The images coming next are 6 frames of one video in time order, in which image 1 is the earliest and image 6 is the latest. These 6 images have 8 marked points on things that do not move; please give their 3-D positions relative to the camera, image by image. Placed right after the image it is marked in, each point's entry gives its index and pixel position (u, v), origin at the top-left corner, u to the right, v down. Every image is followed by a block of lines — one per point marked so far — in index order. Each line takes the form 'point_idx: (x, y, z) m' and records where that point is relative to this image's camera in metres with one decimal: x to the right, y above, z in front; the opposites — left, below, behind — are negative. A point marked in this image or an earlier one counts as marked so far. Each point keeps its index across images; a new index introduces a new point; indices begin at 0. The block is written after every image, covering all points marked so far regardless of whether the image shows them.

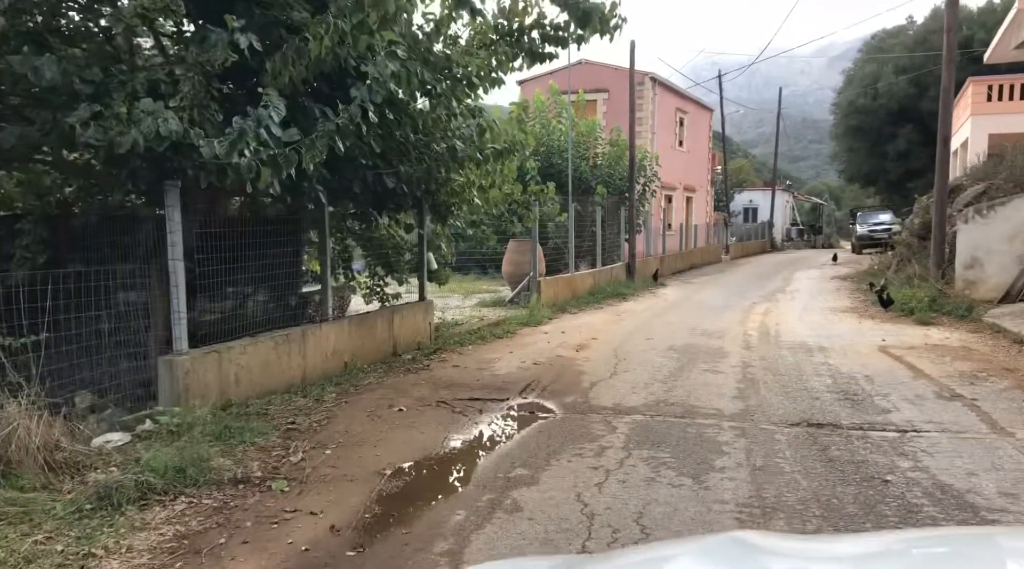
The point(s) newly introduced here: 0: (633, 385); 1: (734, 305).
0: (+1.1, -0.9, +7.1) m
1: (+4.0, -0.4, +14.0) m
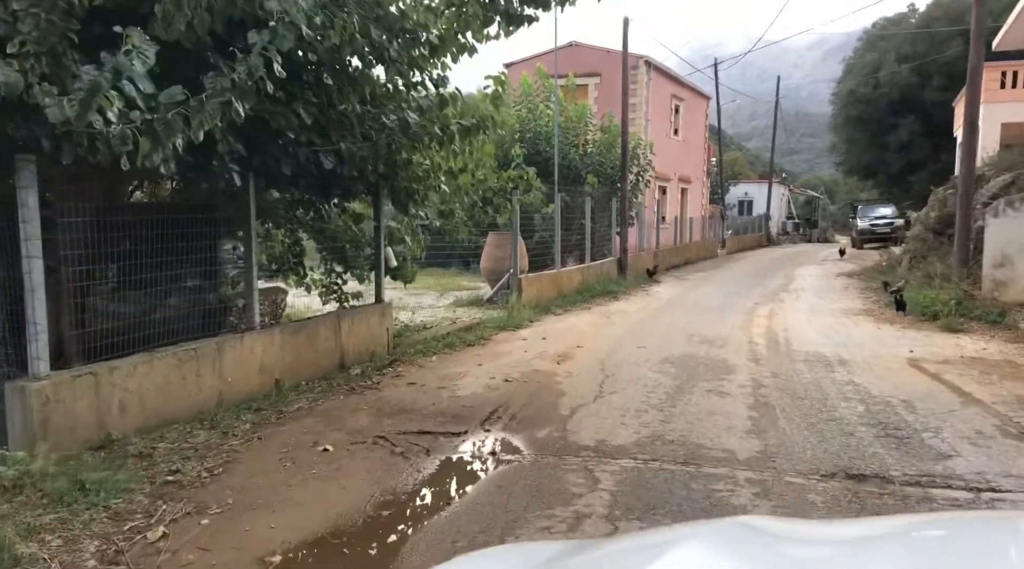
0: (+0.8, -1.0, +5.8) m
1: (+3.6, -0.4, +12.7) m
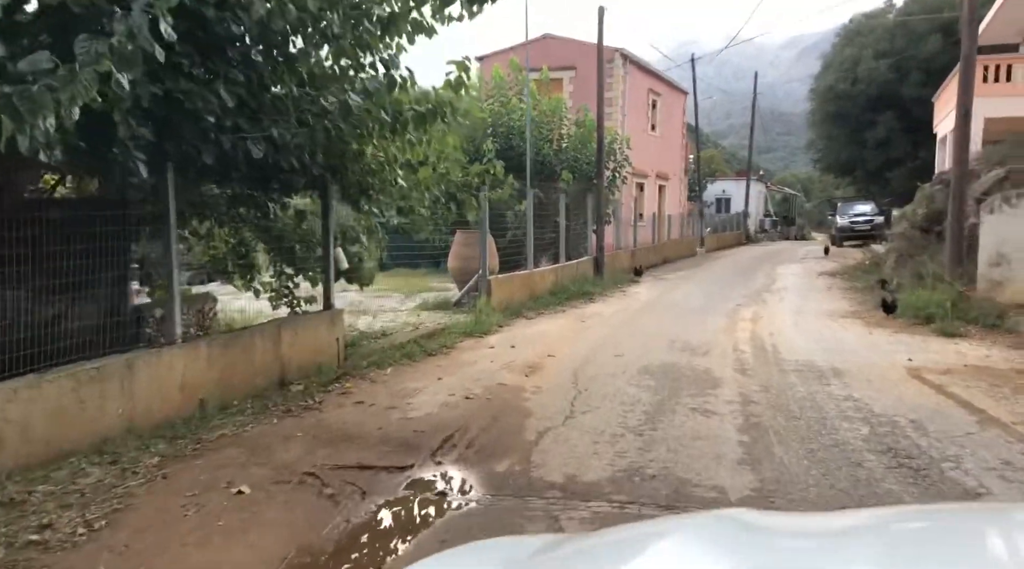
0: (+0.5, -1.0, +5.1) m
1: (+3.2, -0.4, +12.1) m
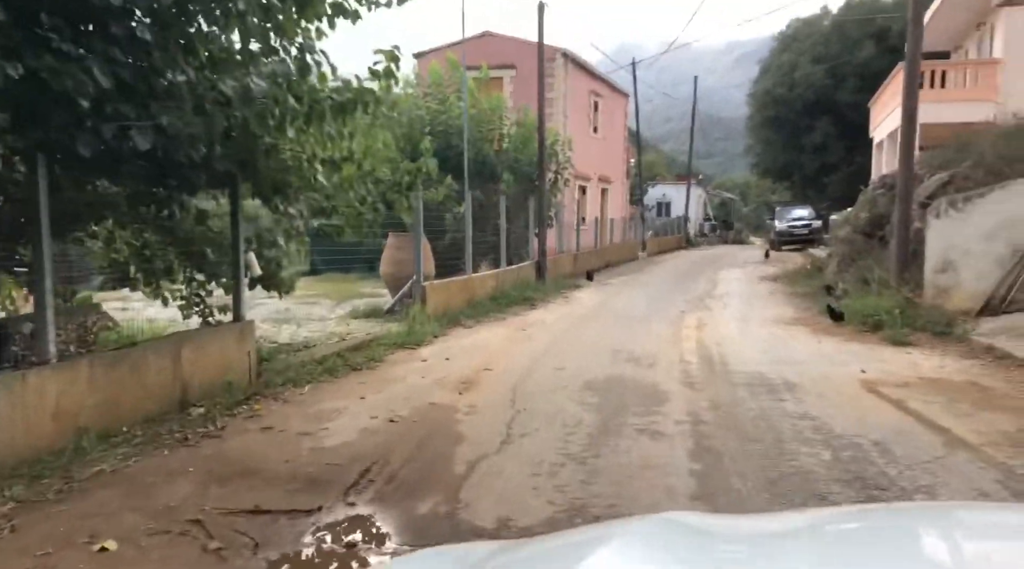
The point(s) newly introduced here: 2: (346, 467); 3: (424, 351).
0: (+0.1, -1.1, +4.5) m
1: (+2.2, -0.4, +11.7) m
2: (-1.0, -1.1, +4.6) m
3: (-1.0, -0.7, +8.6) m
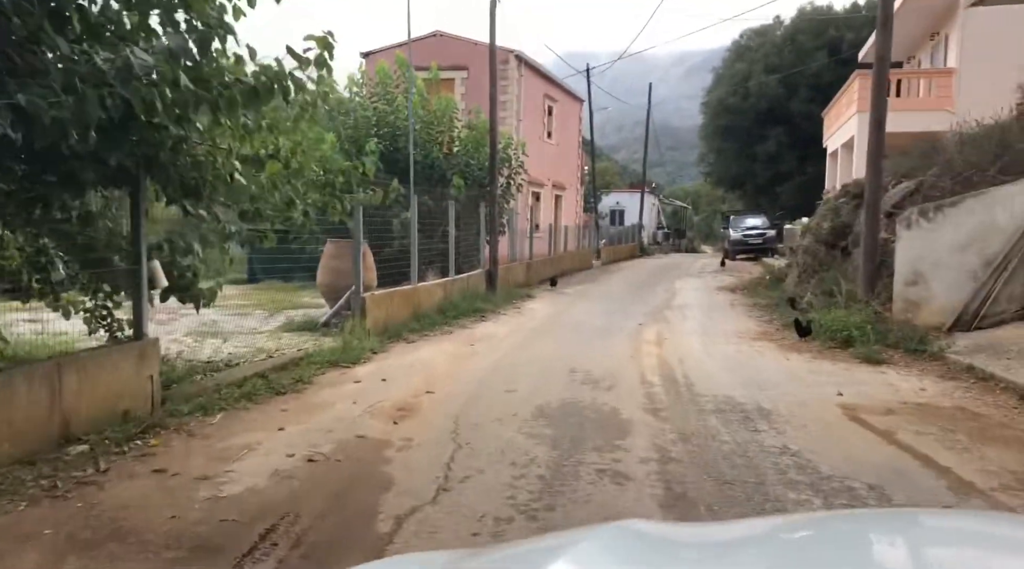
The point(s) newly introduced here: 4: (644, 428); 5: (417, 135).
0: (-0.2, -1.2, +3.8) m
1: (+1.5, -0.6, +11.0) m
2: (-1.3, -1.2, +3.8) m
3: (-1.5, -0.8, +7.8) m
4: (+0.9, -1.0, +5.6) m
5: (-2.0, +3.1, +16.4) m
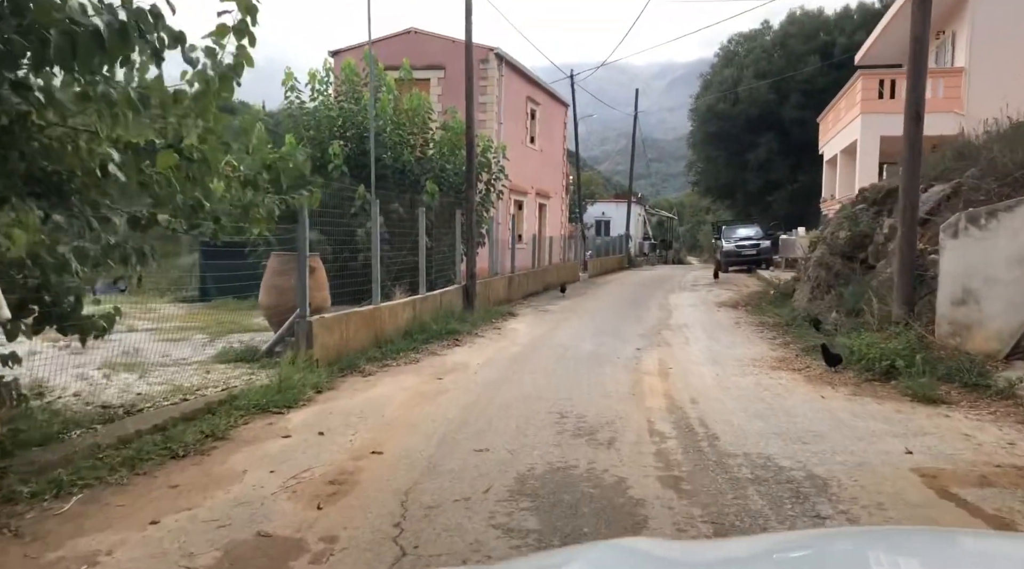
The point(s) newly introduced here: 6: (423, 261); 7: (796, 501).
0: (-0.3, -1.3, +2.2) m
1: (+1.2, -0.8, +9.5) m
2: (-1.4, -1.3, +2.2) m
3: (-1.7, -1.0, +6.2) m
4: (+0.8, -1.2, +4.0) m
5: (-2.4, +2.8, +14.8) m
6: (-1.4, +0.4, +12.2) m
7: (+1.5, -1.2, +4.2) m
